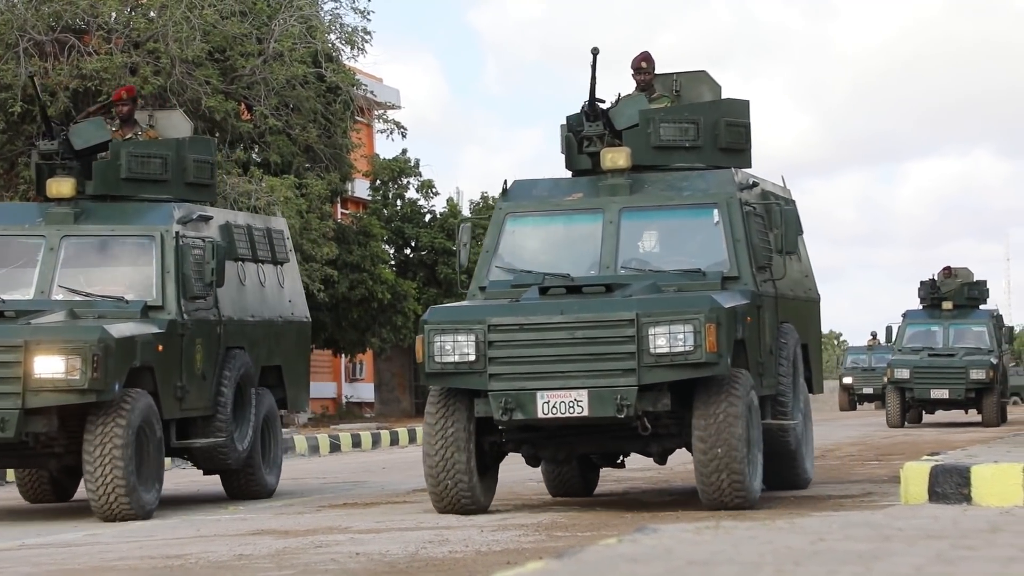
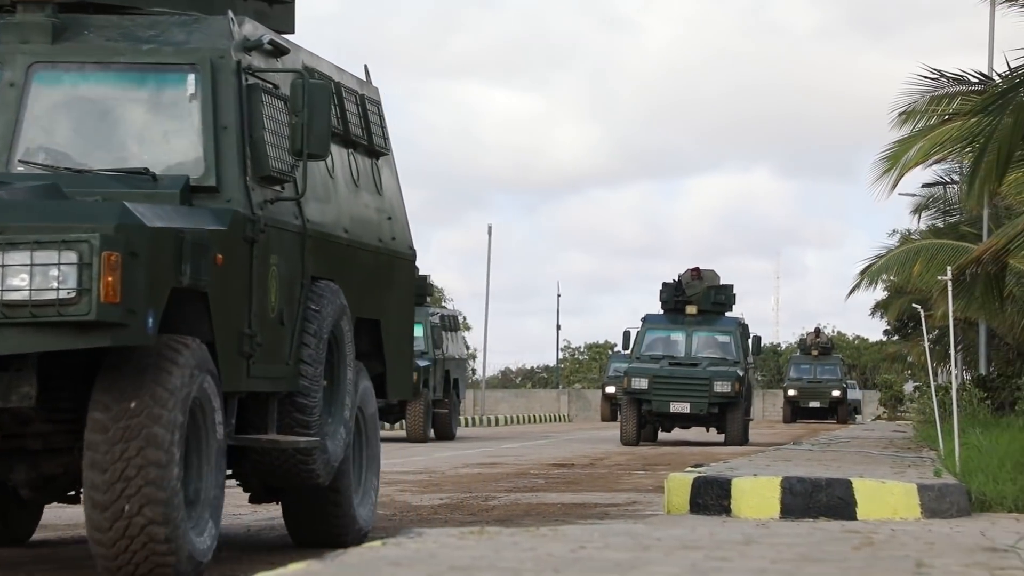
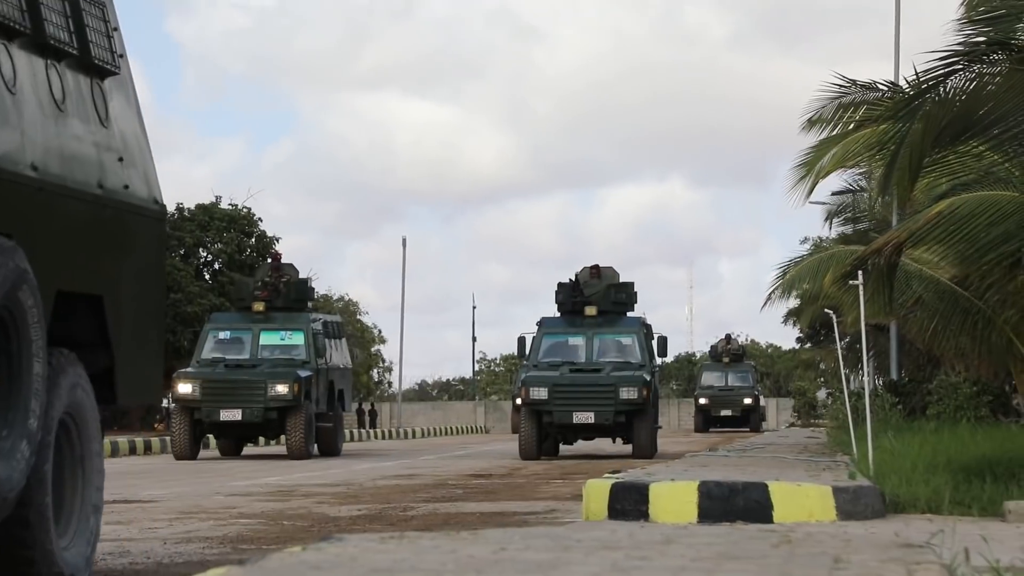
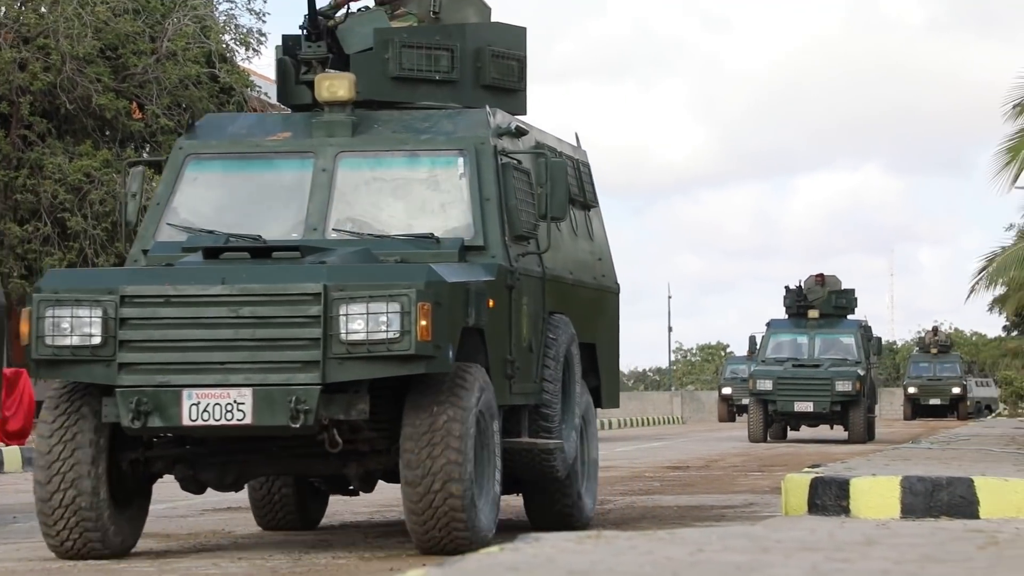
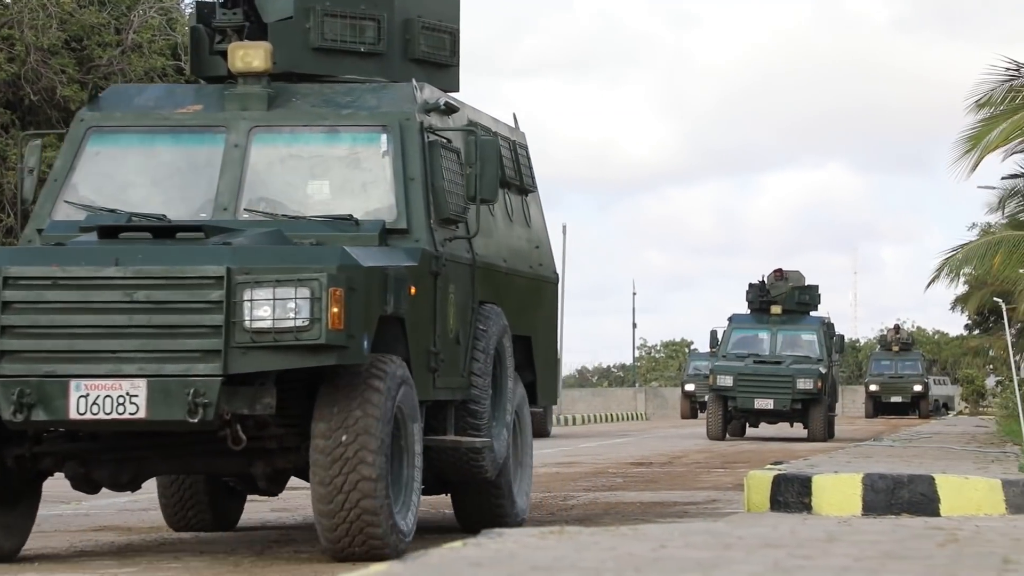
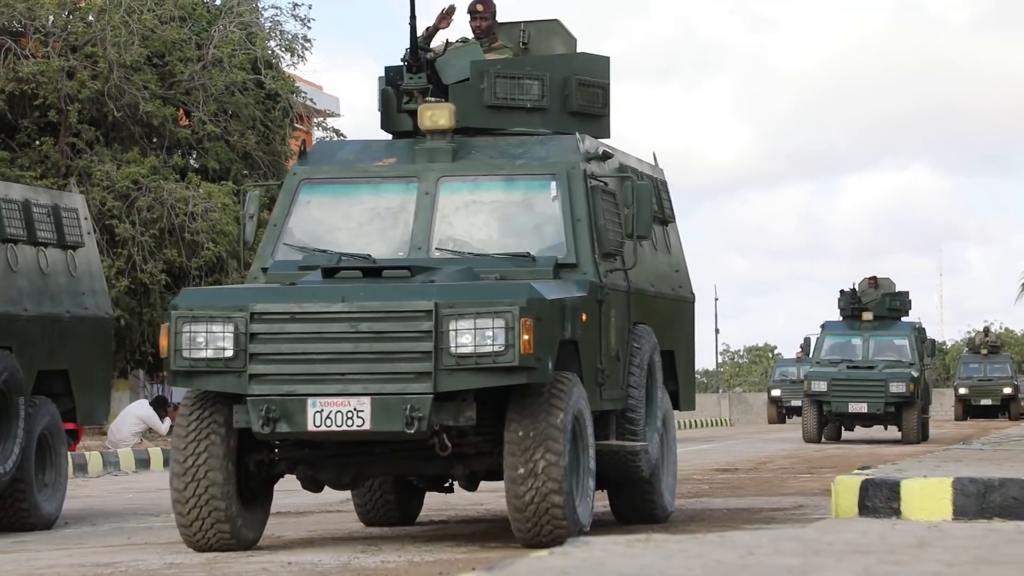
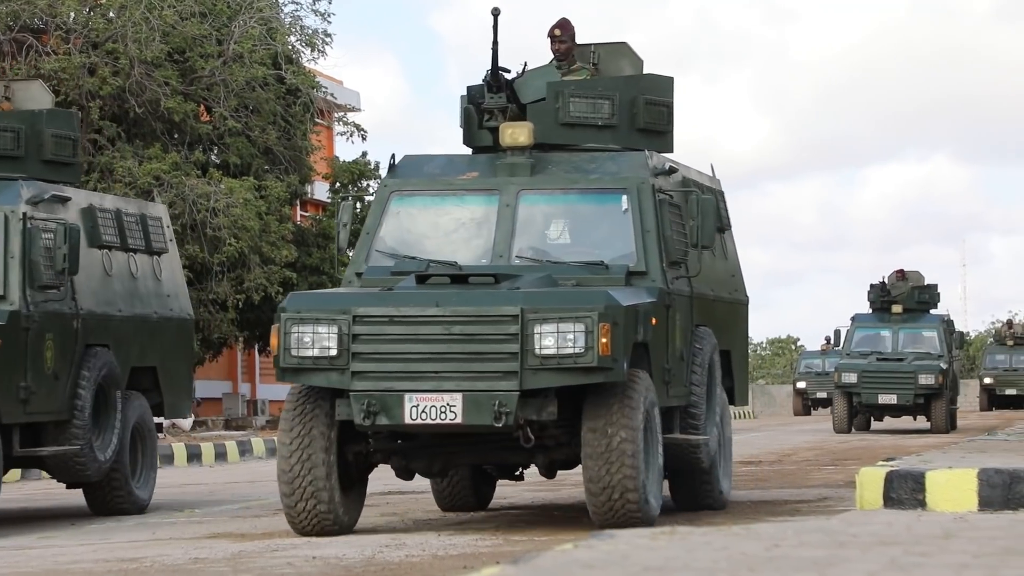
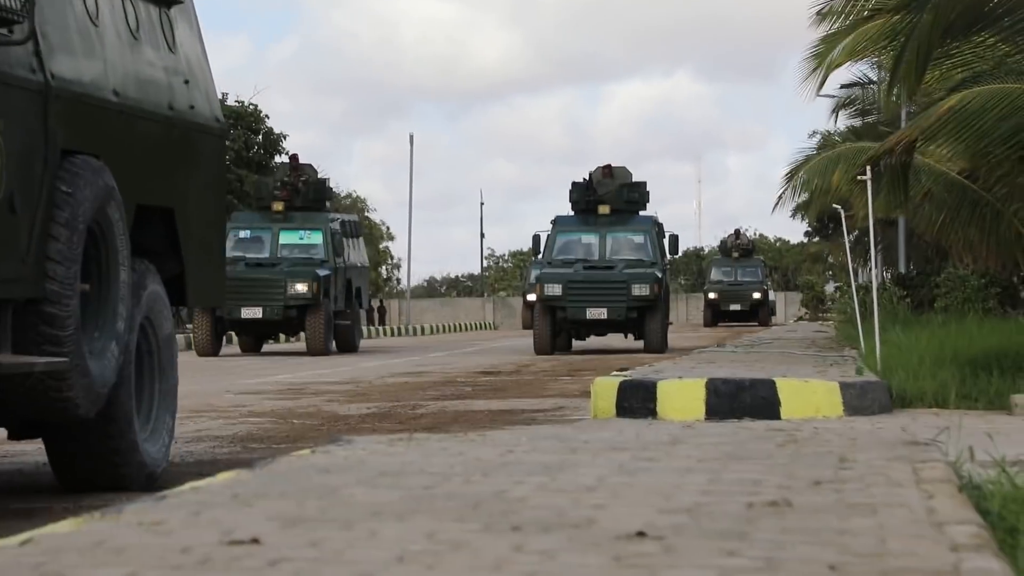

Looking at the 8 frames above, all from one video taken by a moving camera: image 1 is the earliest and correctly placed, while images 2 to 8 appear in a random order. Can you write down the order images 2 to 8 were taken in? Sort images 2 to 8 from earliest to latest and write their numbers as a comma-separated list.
7, 6, 4, 5, 2, 8, 3
